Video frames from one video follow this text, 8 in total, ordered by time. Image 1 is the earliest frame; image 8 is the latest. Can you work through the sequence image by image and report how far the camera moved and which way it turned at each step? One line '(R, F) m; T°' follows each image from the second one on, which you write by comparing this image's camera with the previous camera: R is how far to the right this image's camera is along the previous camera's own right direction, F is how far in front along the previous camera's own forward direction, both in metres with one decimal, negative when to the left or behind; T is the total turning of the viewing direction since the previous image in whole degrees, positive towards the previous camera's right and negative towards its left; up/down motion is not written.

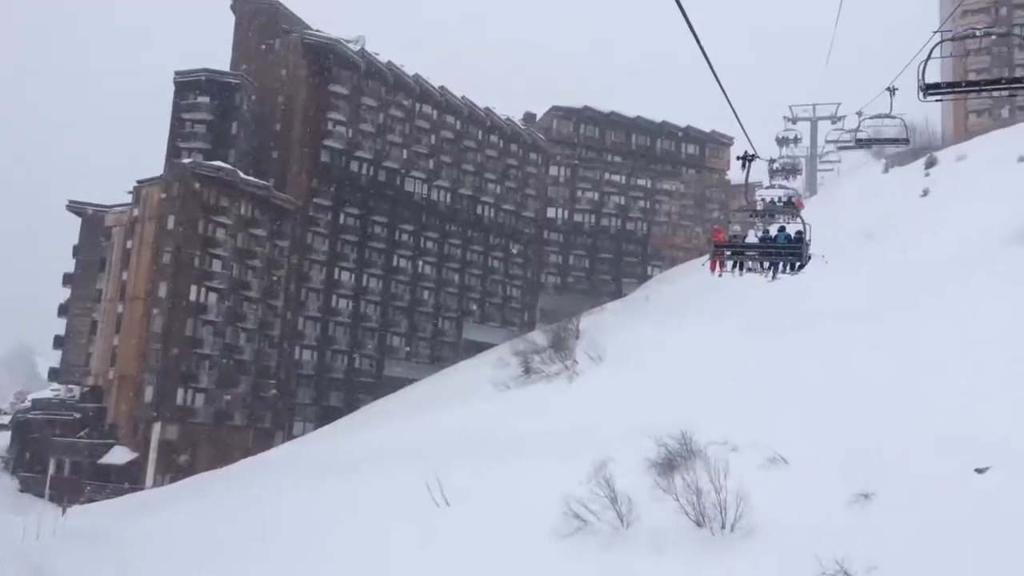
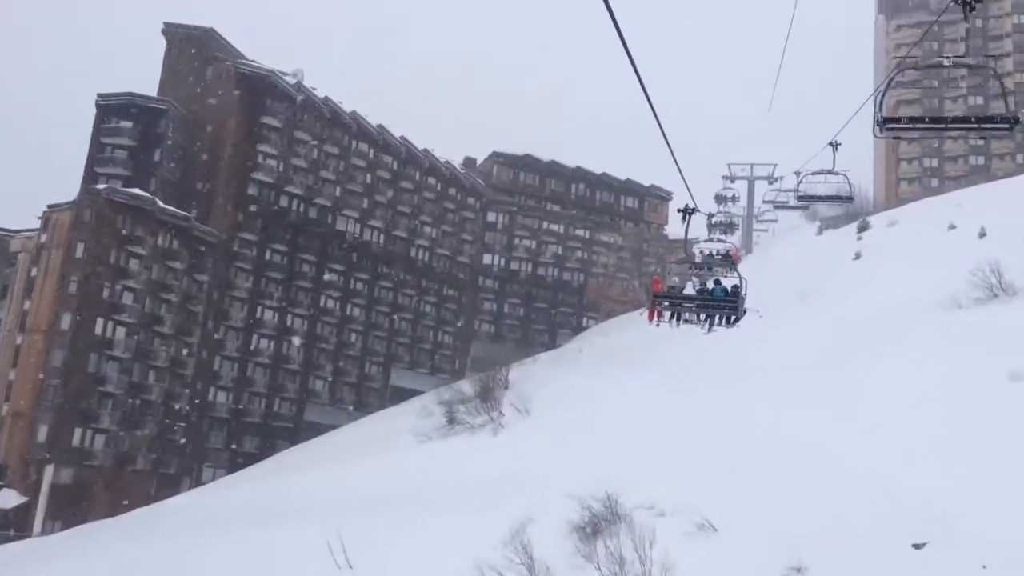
(+0.7, +0.8) m; +3°
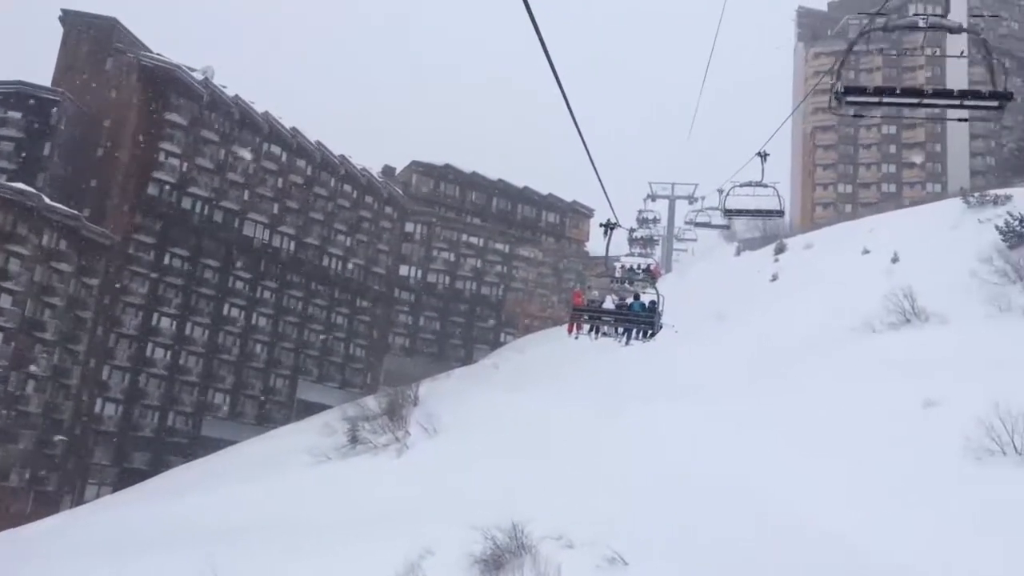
(+0.3, +1.1) m; +5°
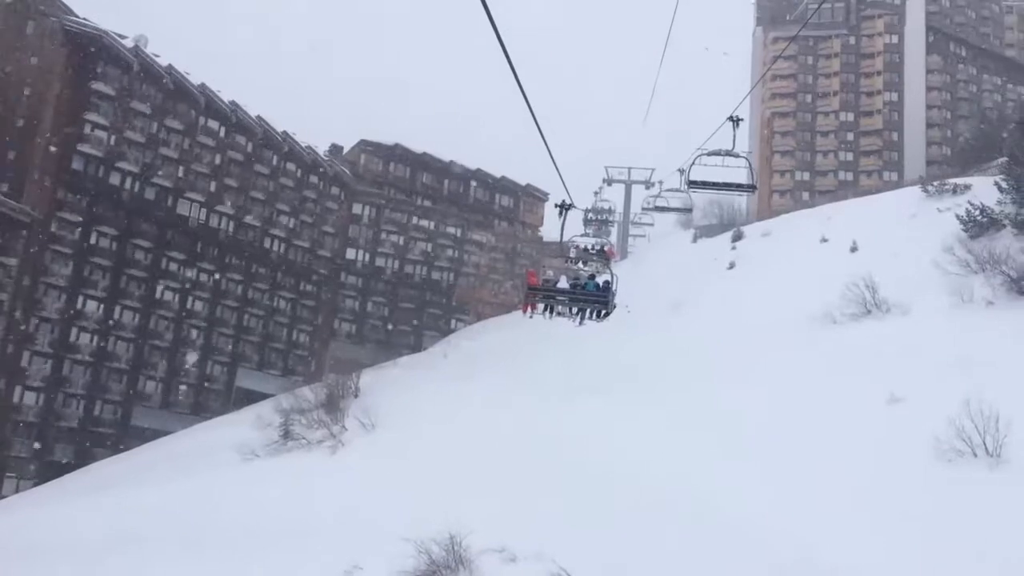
(+0.2, +1.4) m; +3°
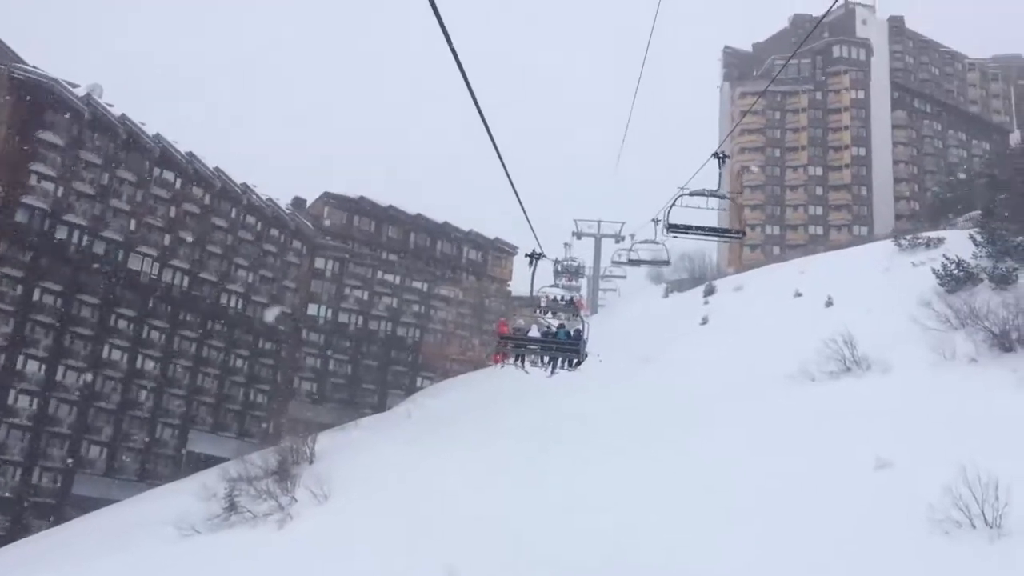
(+0.2, +1.2) m; +2°
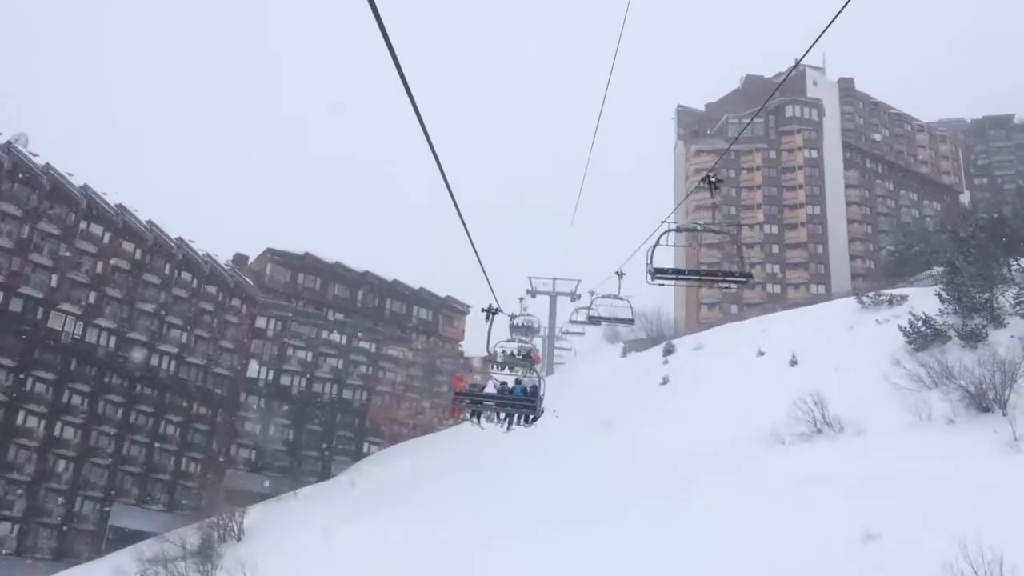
(+0.1, +1.7) m; +3°
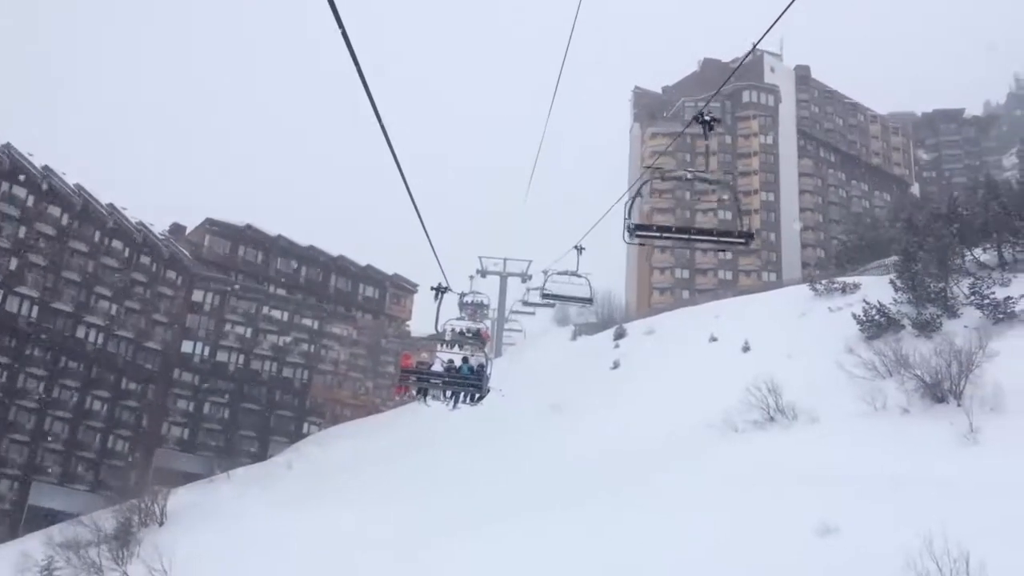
(+0.1, +1.1) m; +3°
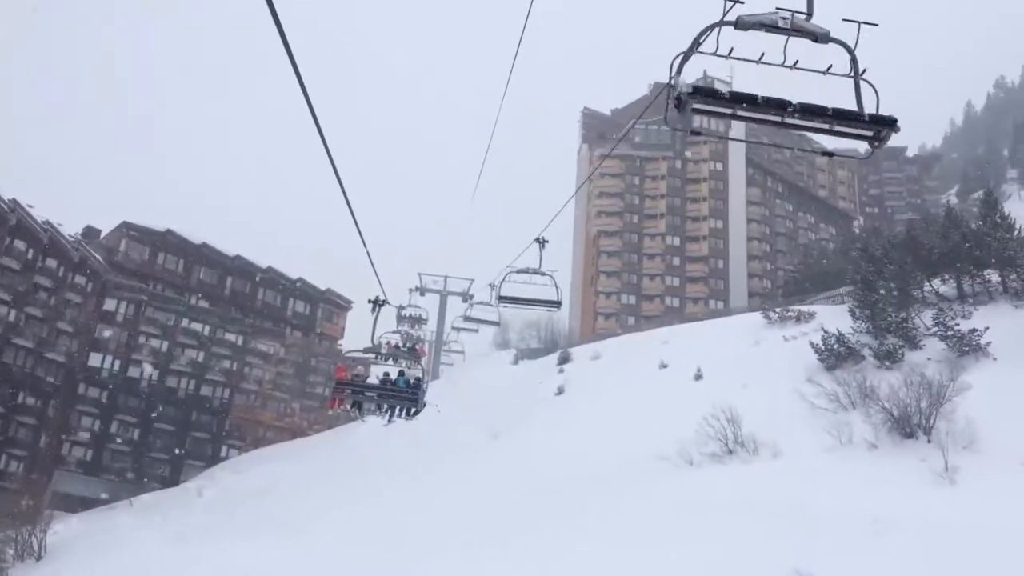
(-0.1, +2.1) m; +4°
